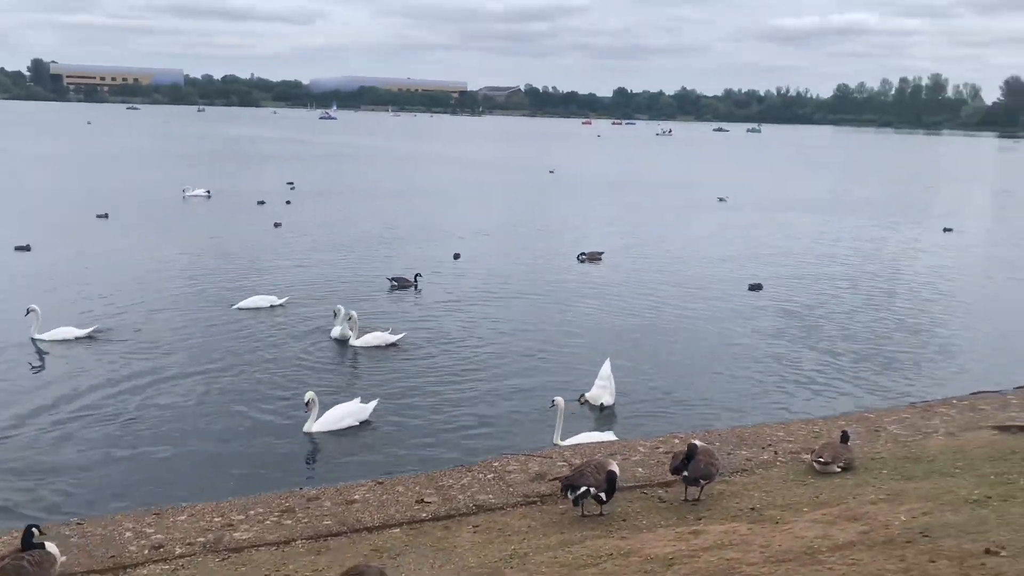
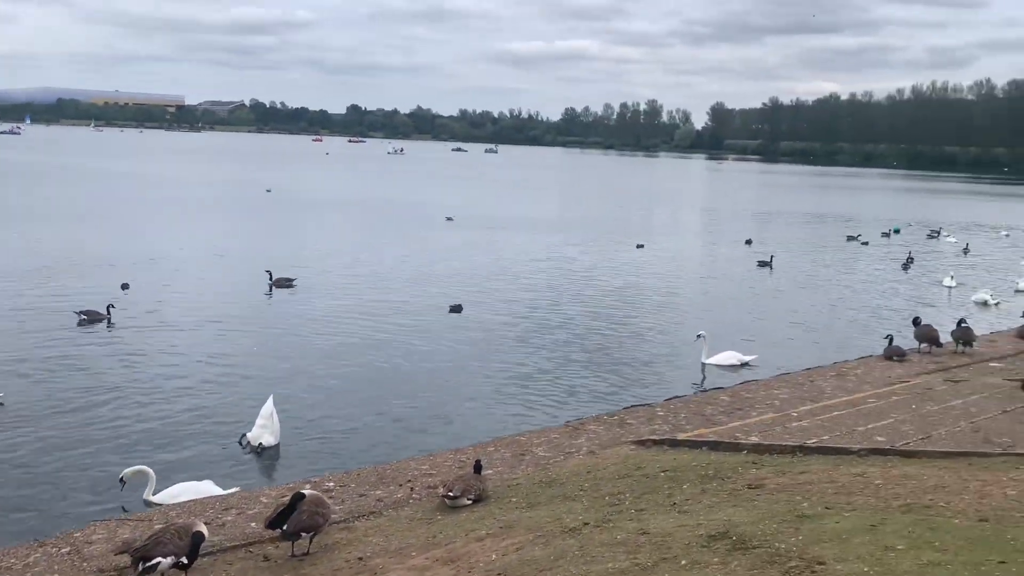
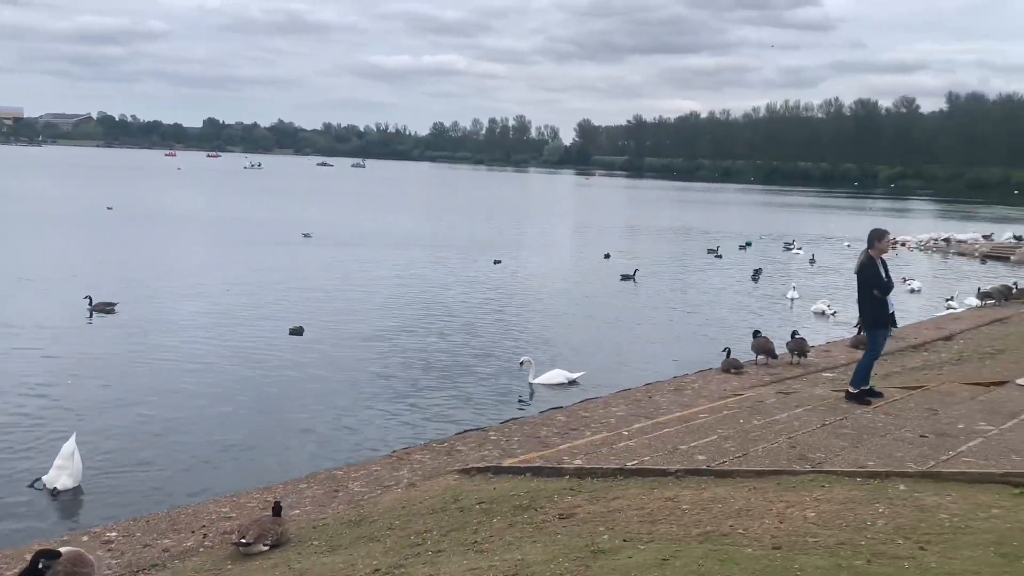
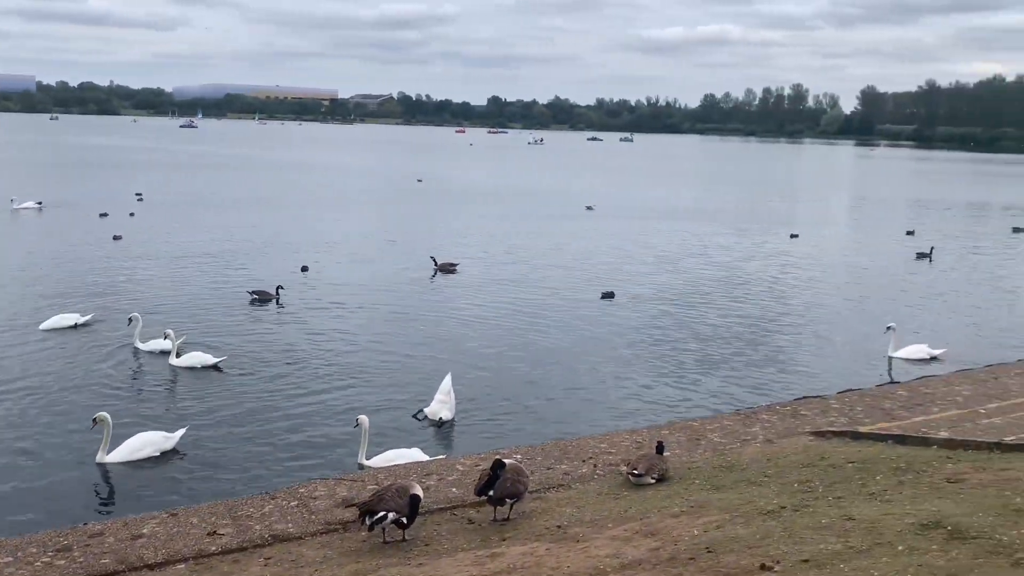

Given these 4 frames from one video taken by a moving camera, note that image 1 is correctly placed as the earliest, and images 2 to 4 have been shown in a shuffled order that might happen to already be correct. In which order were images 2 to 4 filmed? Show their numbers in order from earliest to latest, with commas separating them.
4, 2, 3
